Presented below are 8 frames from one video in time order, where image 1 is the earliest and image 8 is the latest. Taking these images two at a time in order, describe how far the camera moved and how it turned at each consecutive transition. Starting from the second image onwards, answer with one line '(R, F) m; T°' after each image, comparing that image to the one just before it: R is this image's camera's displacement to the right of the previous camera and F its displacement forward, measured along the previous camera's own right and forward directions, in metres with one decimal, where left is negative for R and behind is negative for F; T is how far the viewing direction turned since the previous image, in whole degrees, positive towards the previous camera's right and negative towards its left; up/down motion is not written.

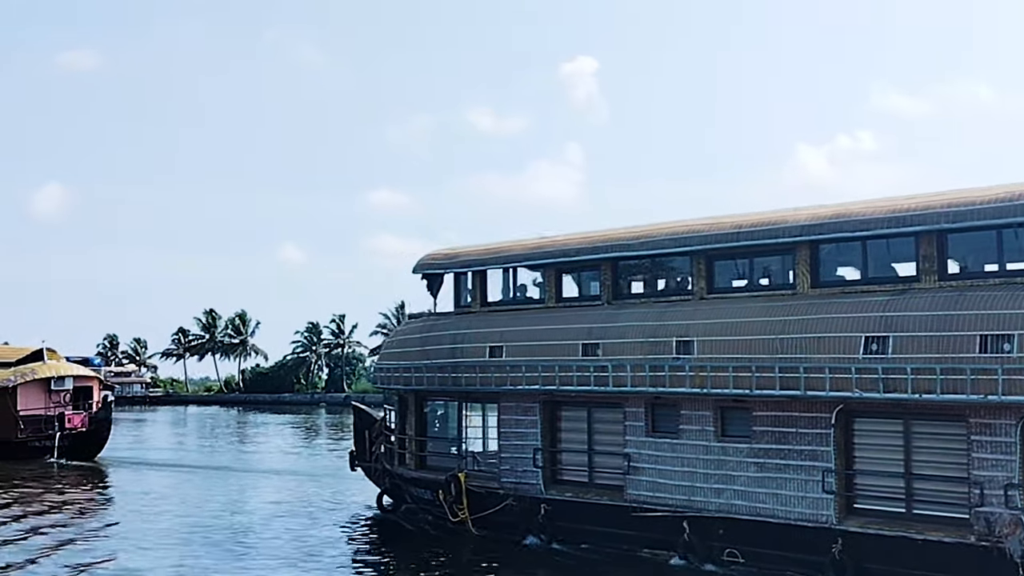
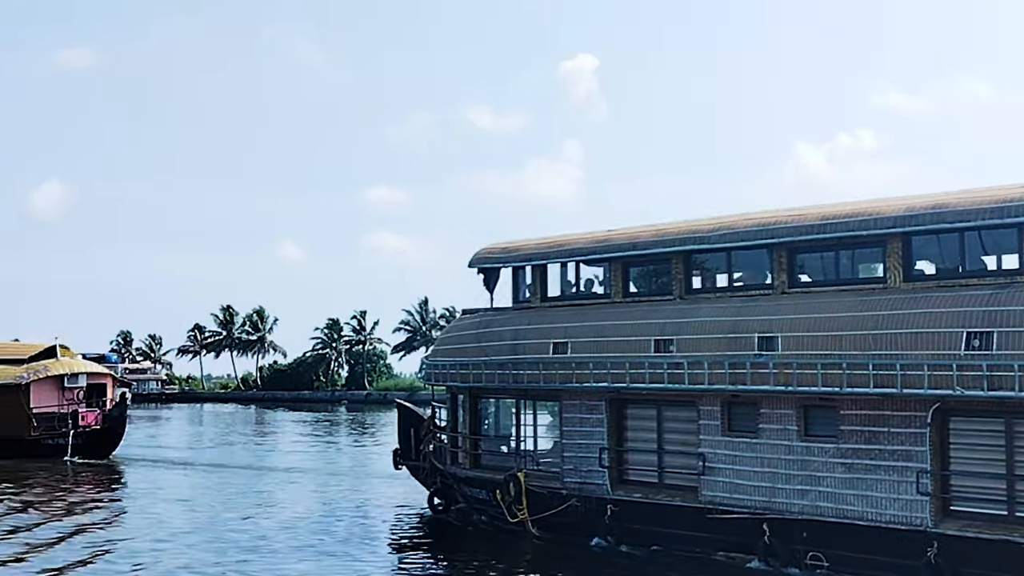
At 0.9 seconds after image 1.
(-1.2, +0.6) m; 0°
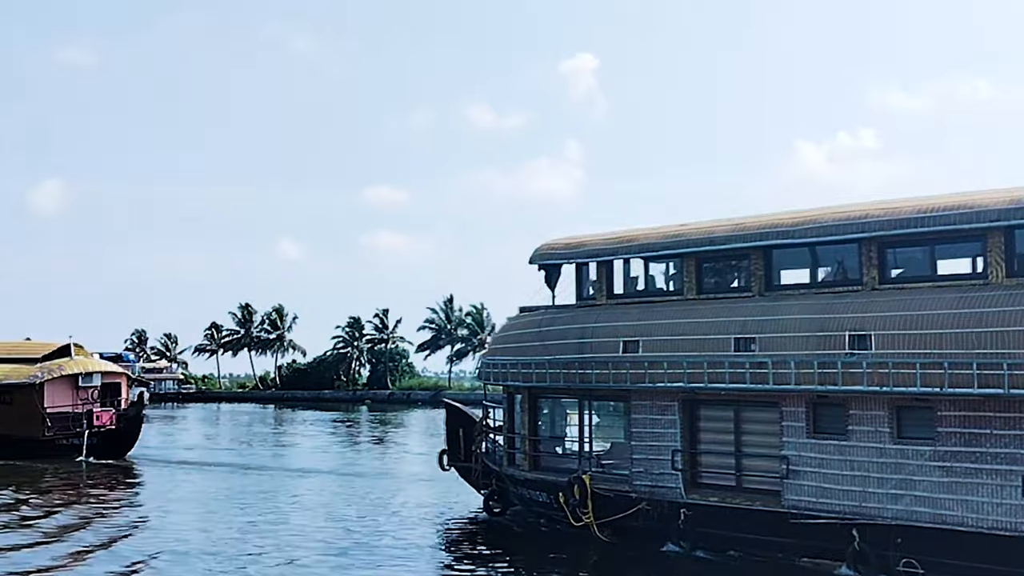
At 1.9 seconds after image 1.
(-1.3, +0.7) m; 0°
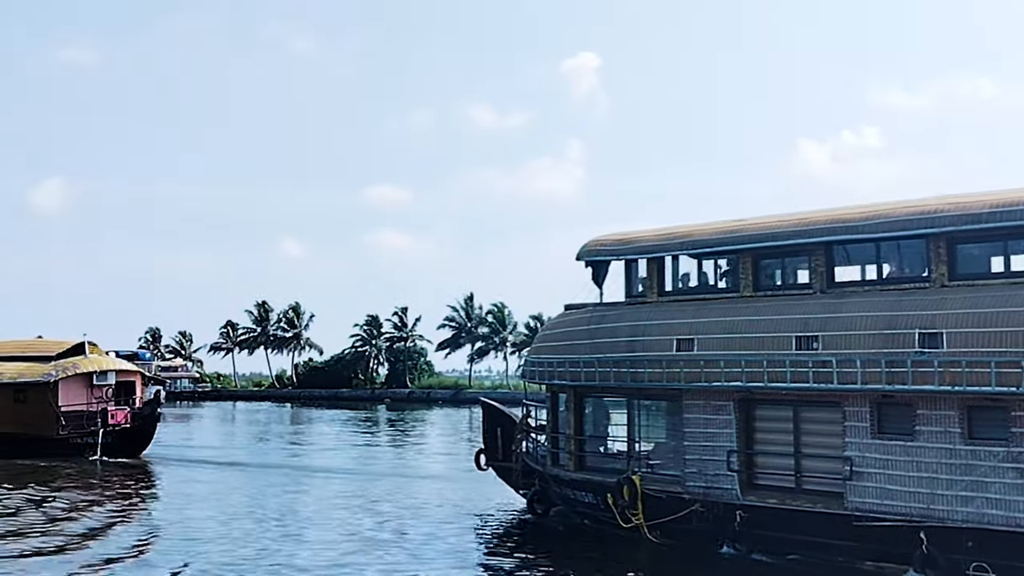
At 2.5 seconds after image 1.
(-0.9, +0.4) m; 0°
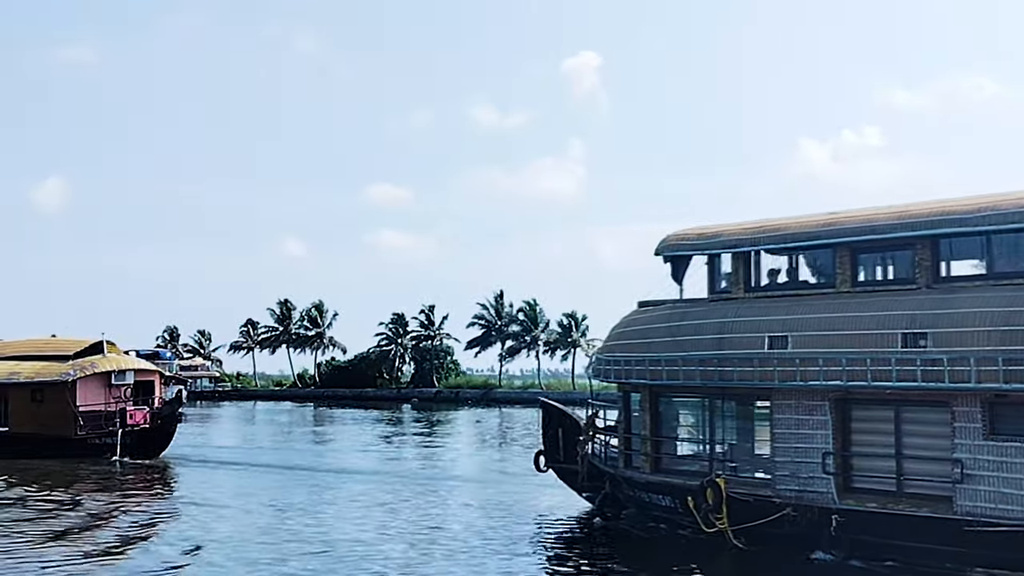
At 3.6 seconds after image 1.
(-1.5, +0.7) m; 0°
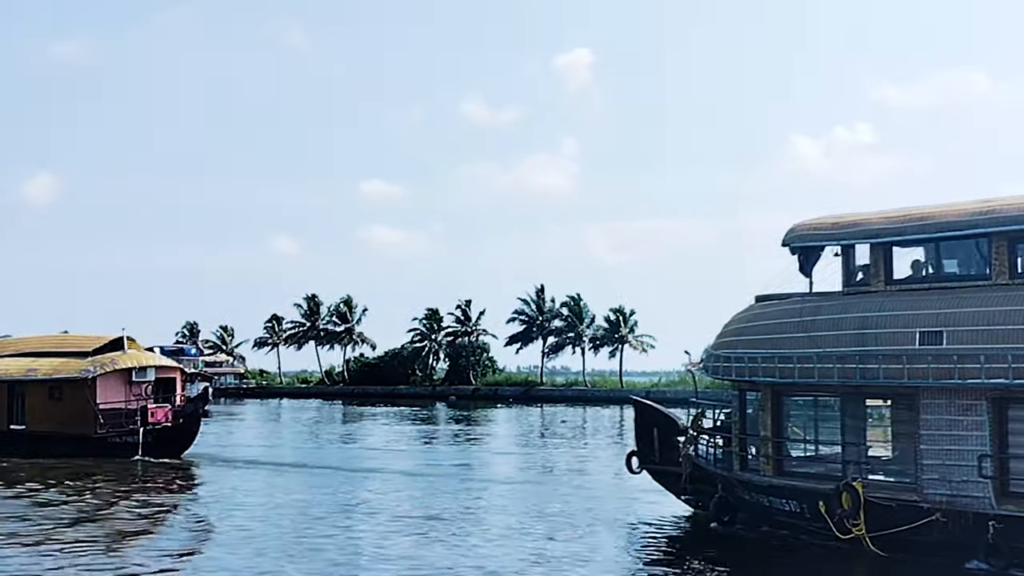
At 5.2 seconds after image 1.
(-2.3, +1.2) m; +1°
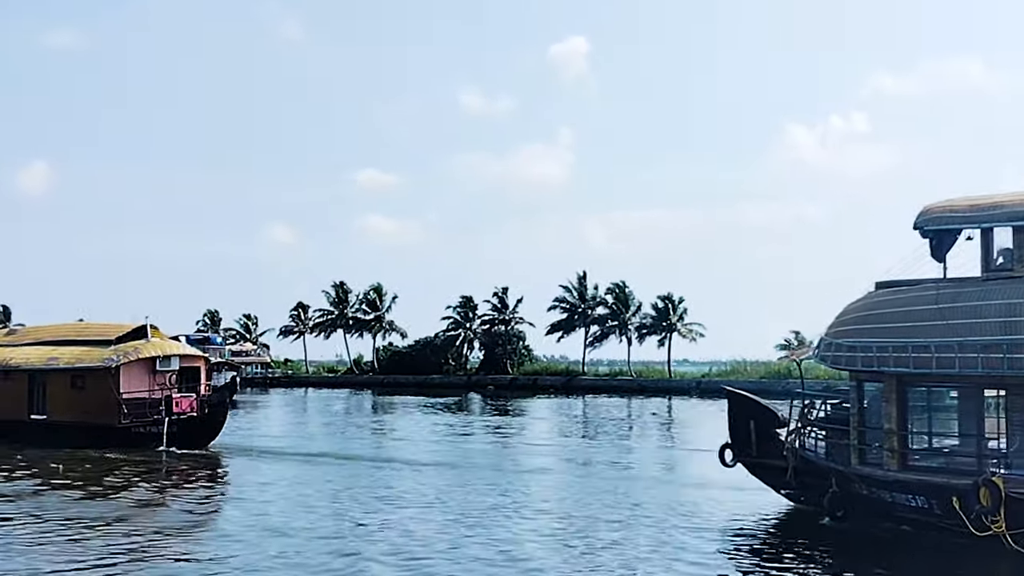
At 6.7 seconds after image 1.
(-2.2, +1.0) m; +1°
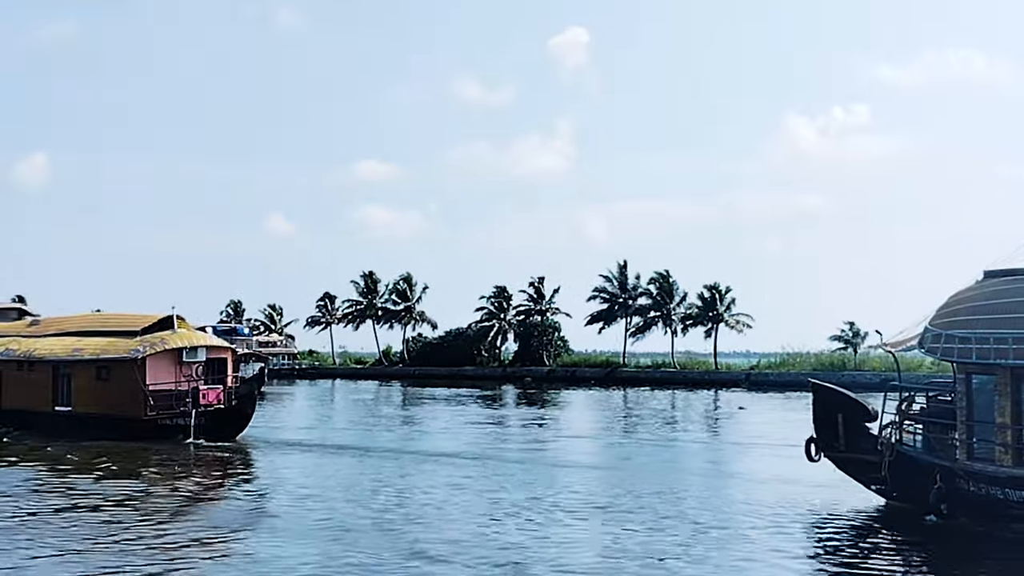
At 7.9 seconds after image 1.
(-1.8, +0.7) m; 0°
